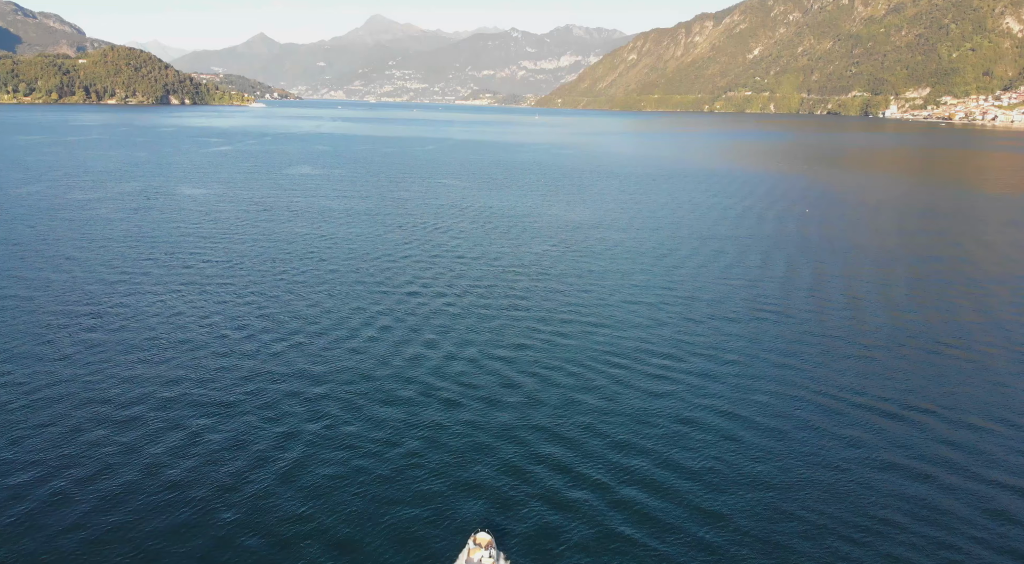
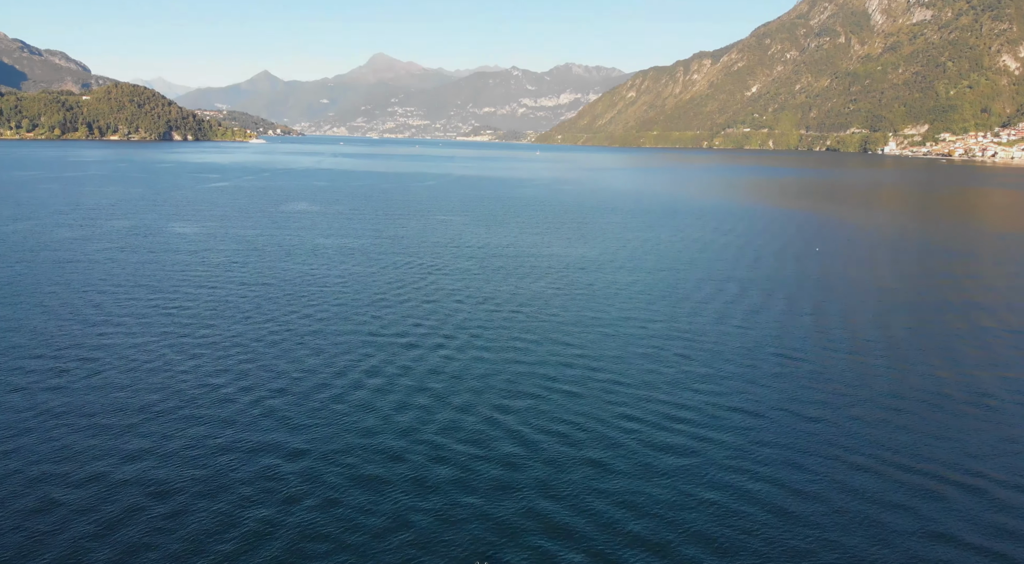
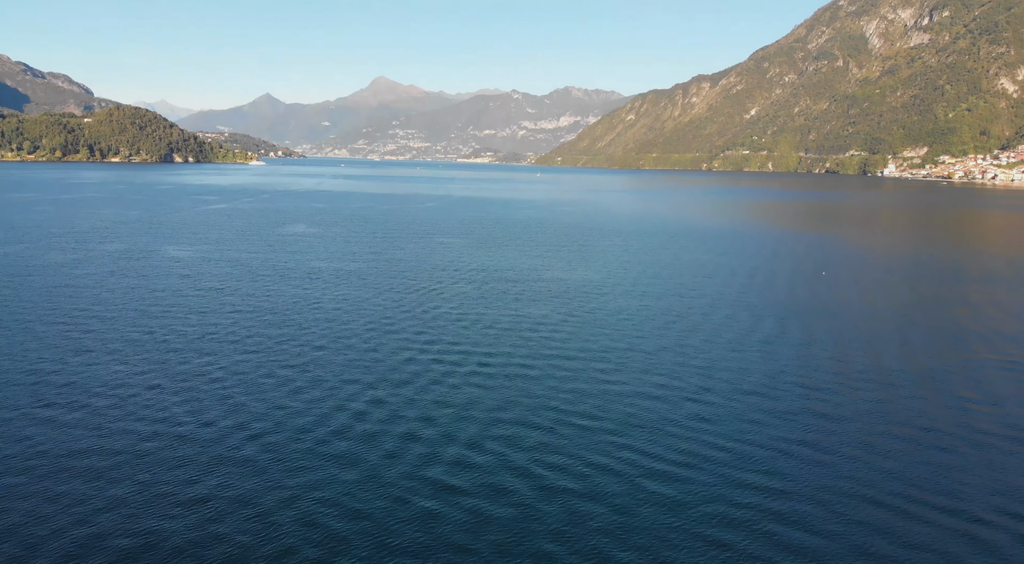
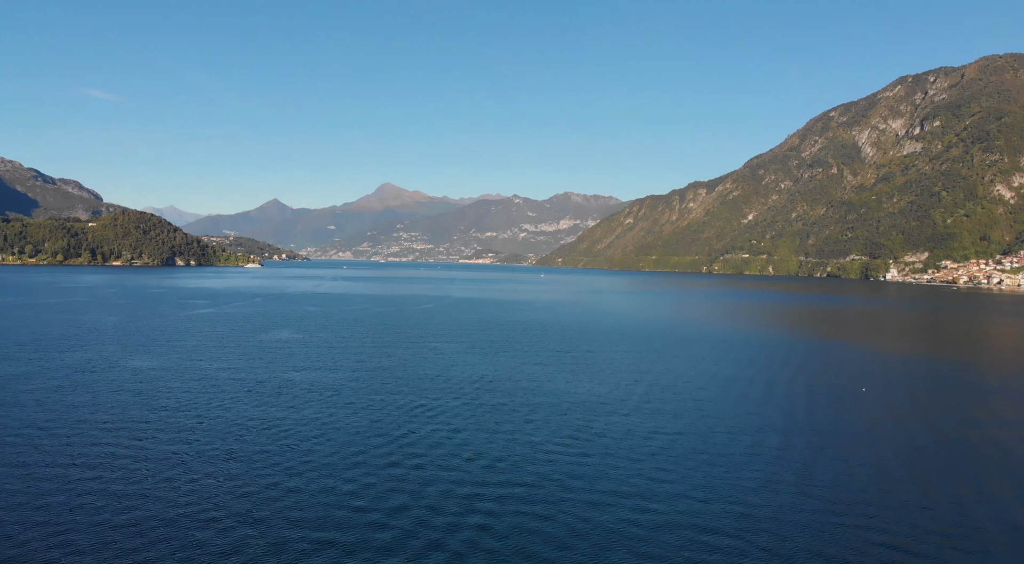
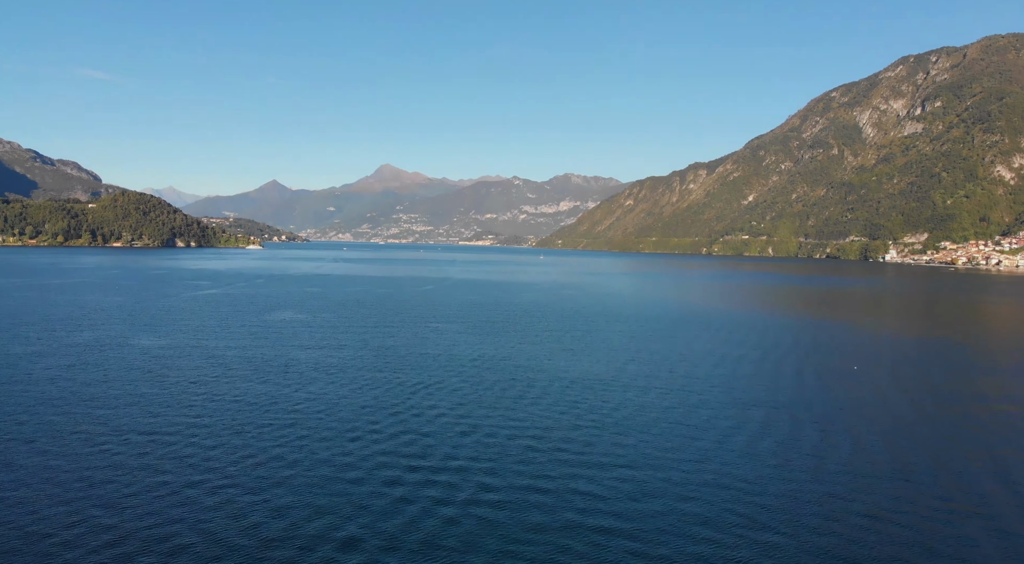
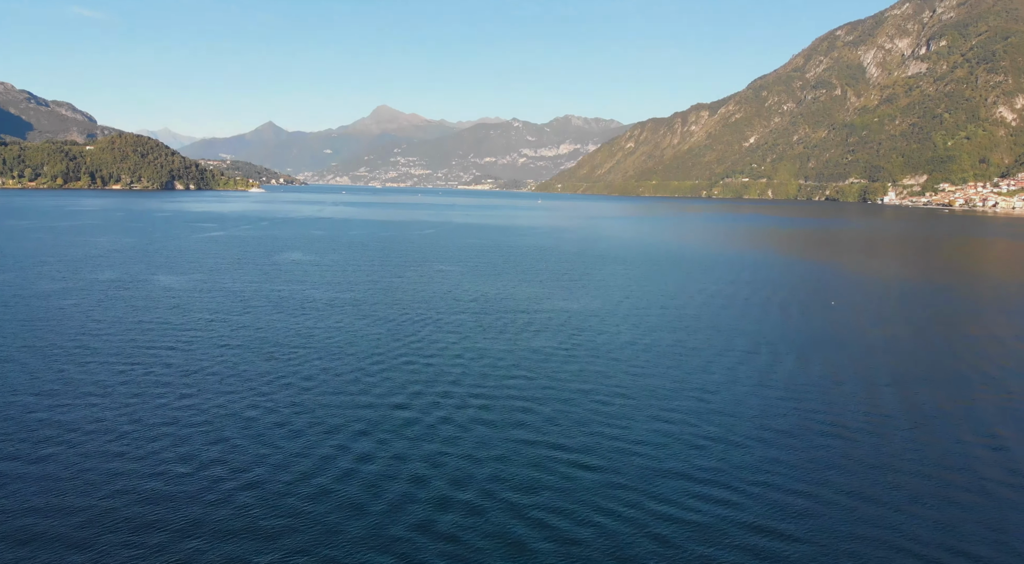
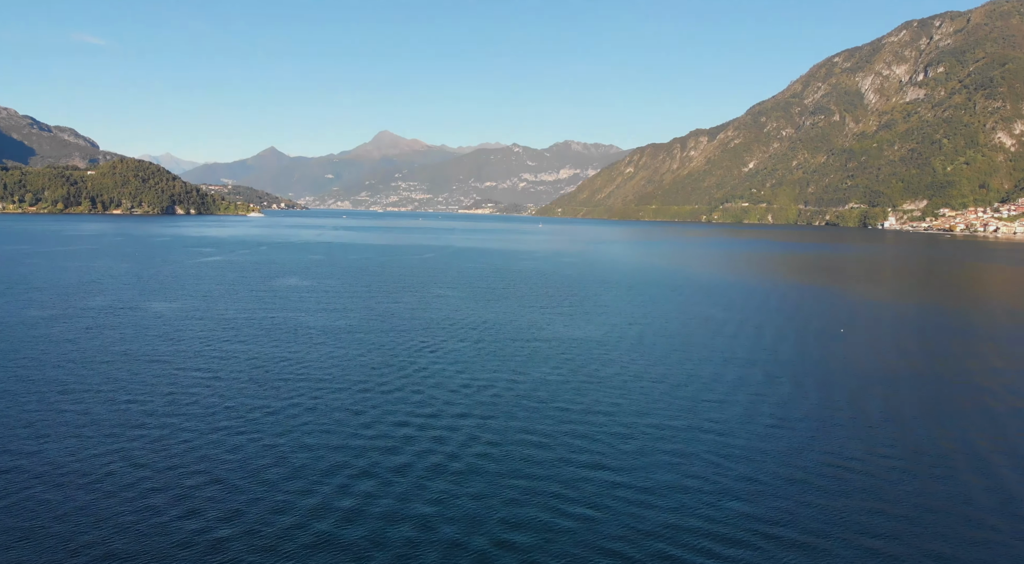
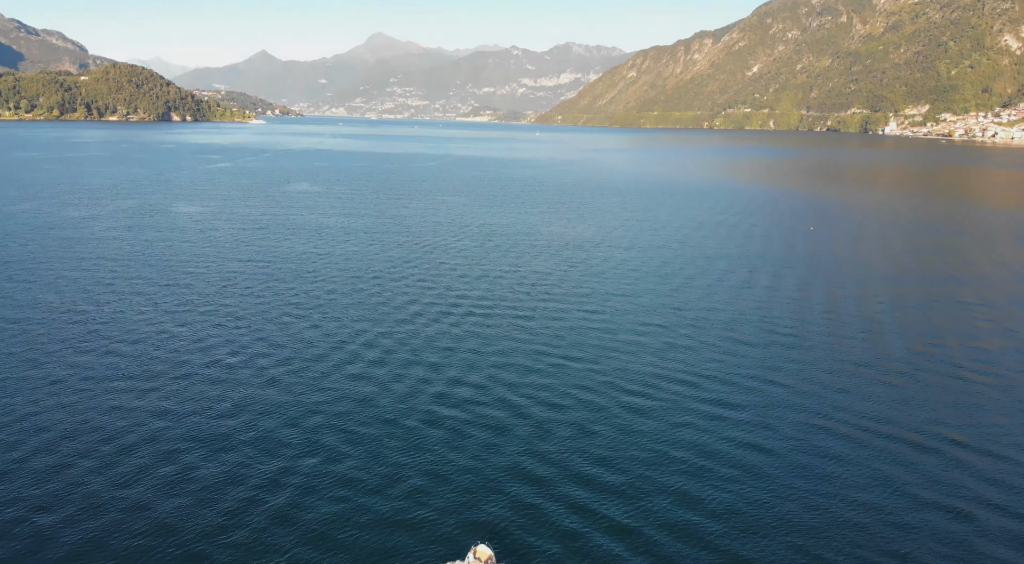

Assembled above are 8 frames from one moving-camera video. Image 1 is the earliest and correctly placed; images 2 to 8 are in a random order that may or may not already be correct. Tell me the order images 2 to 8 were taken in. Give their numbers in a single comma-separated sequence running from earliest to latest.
8, 2, 3, 6, 7, 5, 4
